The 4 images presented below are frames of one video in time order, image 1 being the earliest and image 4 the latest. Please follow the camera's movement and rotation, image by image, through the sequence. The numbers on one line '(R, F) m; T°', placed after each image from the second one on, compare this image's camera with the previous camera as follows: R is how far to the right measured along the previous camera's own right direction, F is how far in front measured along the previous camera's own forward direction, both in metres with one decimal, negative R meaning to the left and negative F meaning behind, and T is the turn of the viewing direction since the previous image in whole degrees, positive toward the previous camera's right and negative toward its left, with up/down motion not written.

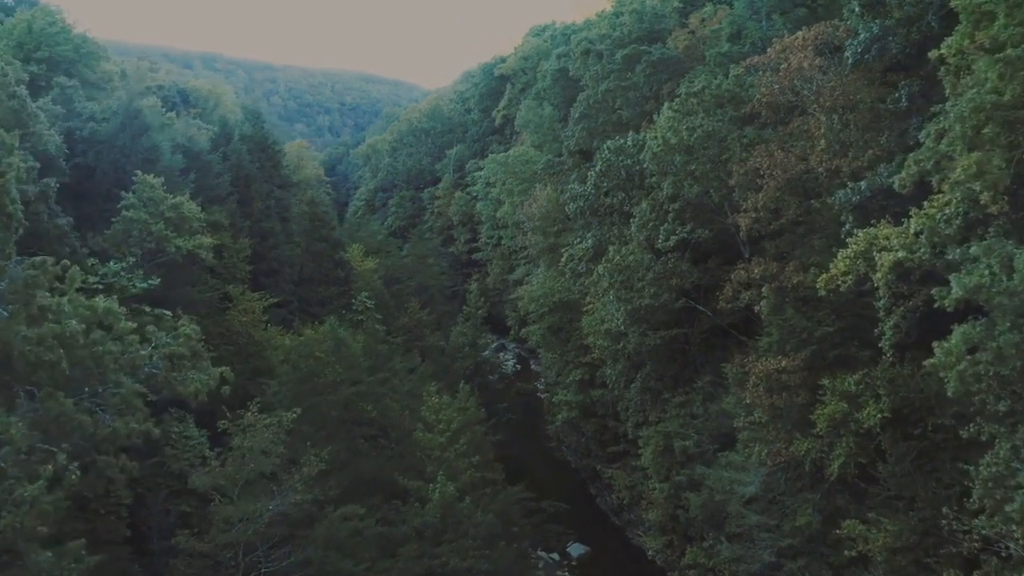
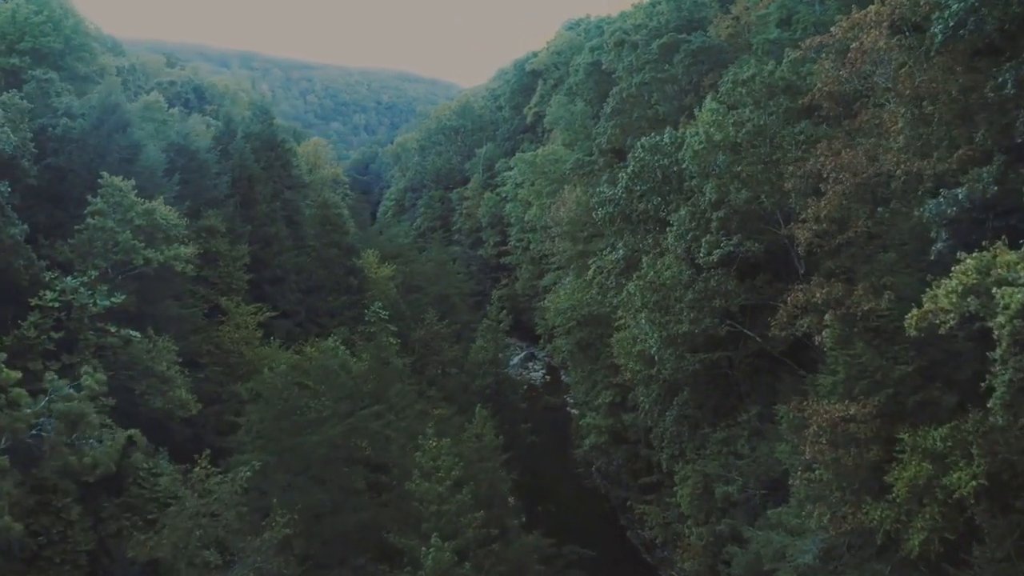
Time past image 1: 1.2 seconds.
(+0.4, +2.7) m; -2°
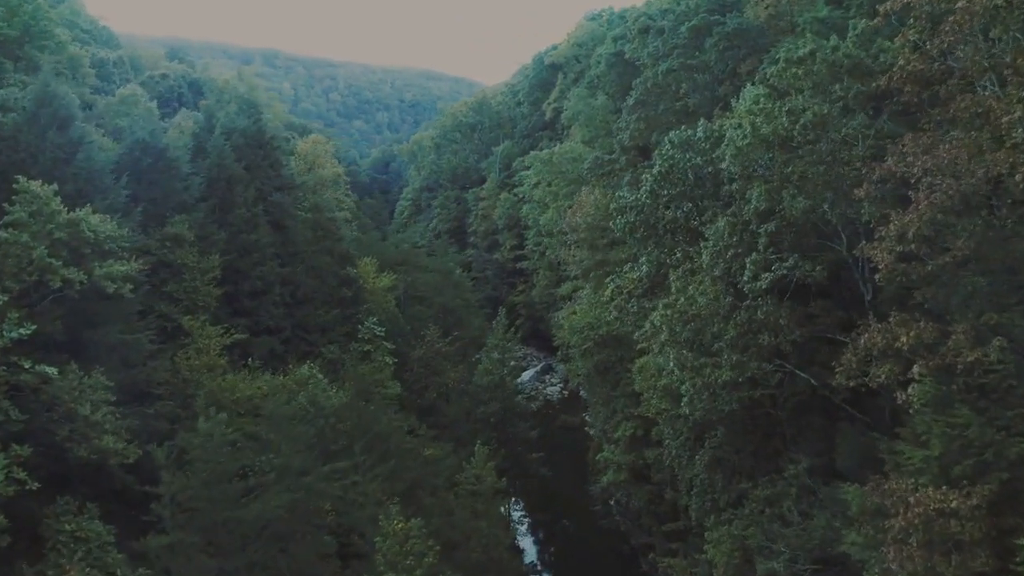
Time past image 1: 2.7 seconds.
(+0.4, +3.3) m; -1°
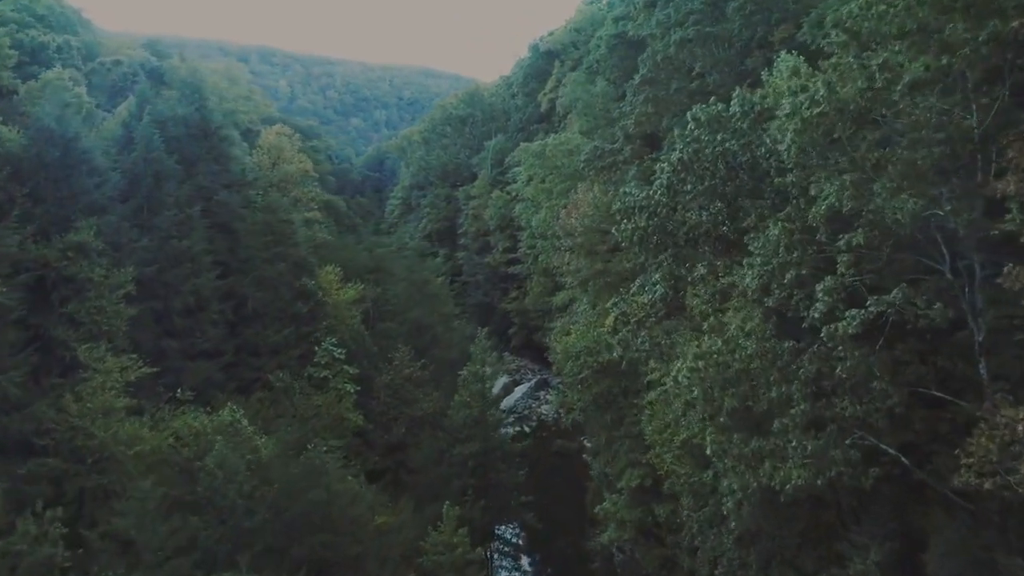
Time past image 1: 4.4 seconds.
(+0.4, +4.2) m; 0°
